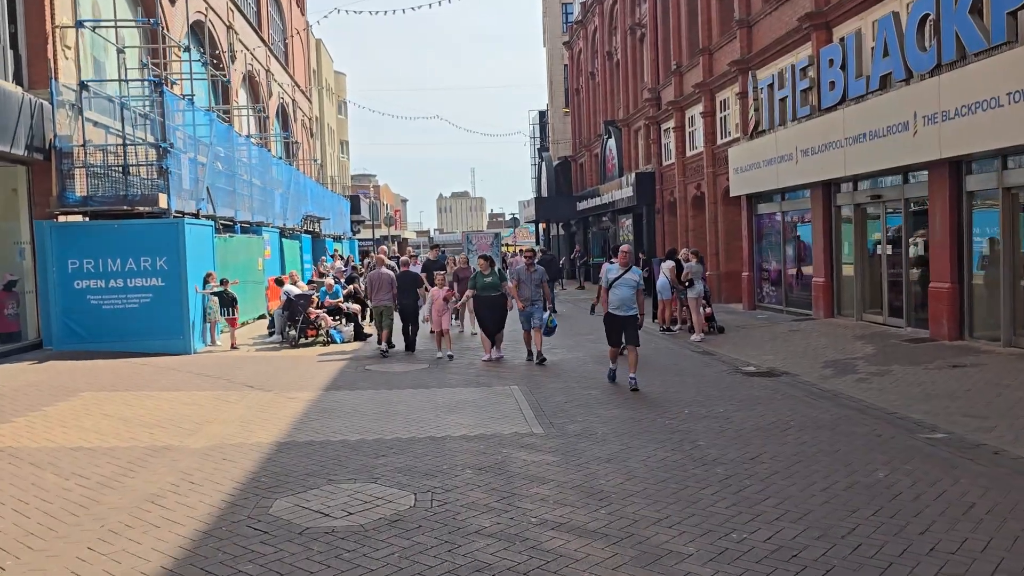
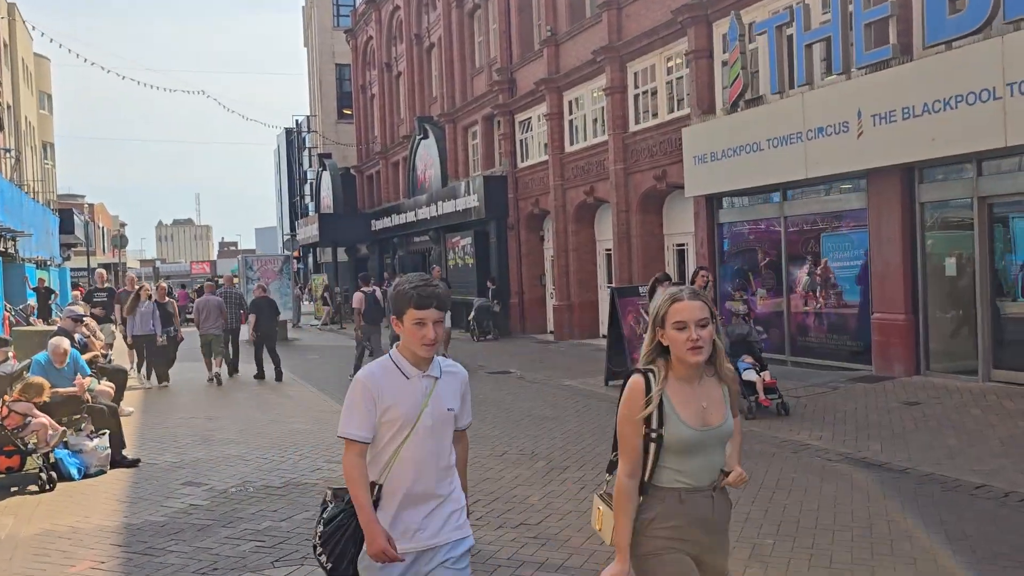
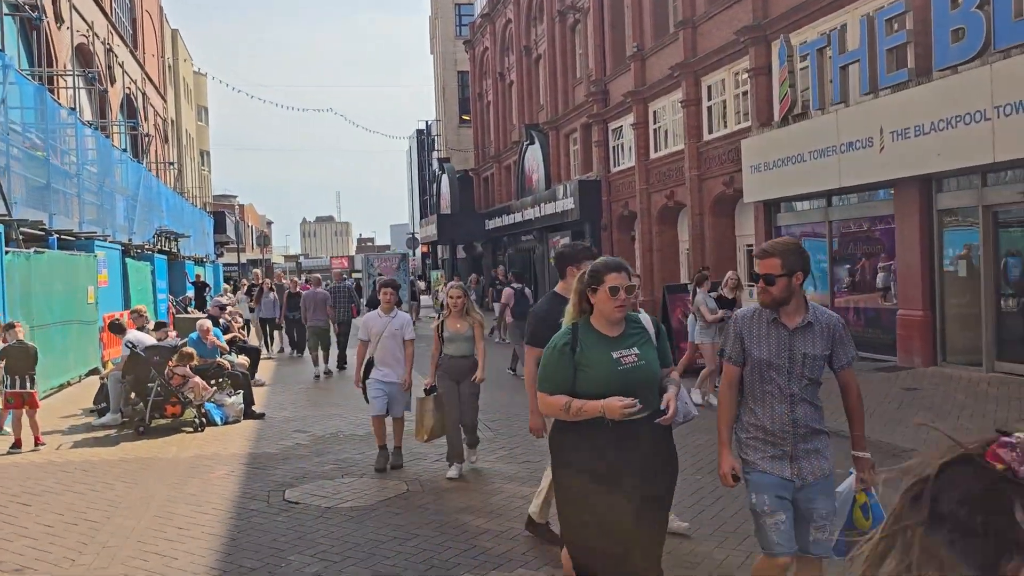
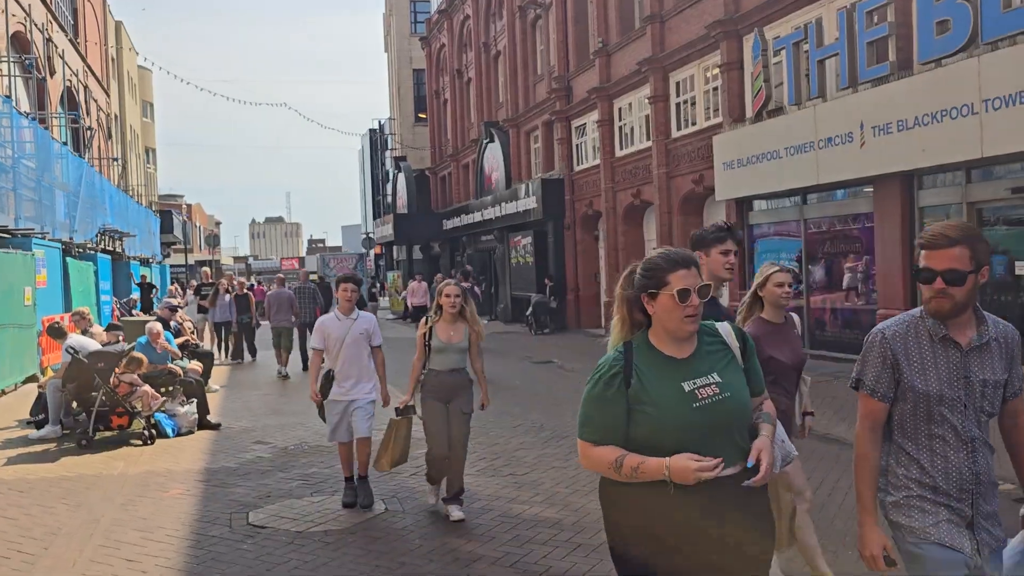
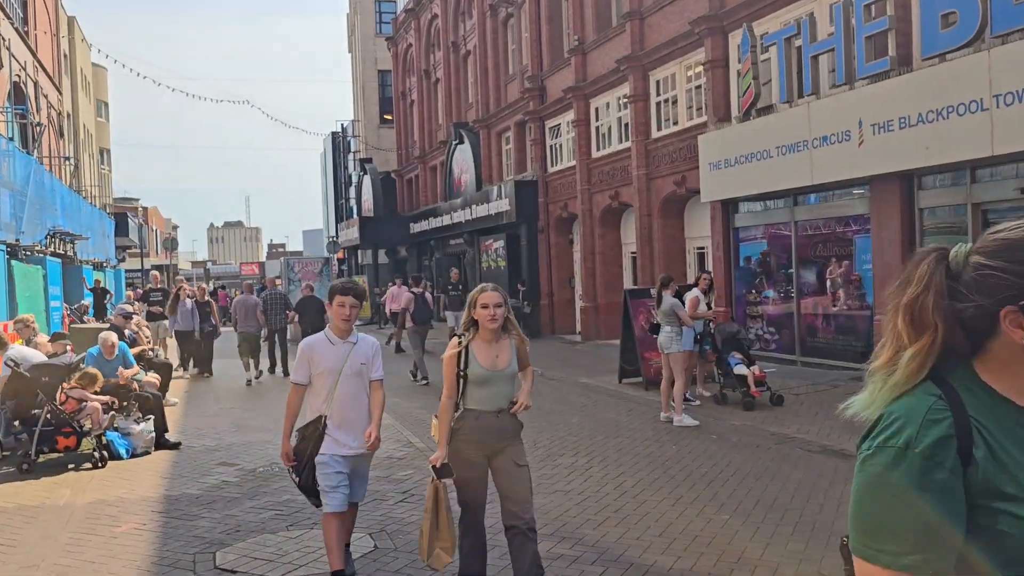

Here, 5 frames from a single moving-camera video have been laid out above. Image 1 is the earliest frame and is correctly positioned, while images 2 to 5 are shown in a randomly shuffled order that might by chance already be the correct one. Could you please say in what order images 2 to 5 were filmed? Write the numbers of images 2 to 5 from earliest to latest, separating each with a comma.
3, 4, 5, 2
